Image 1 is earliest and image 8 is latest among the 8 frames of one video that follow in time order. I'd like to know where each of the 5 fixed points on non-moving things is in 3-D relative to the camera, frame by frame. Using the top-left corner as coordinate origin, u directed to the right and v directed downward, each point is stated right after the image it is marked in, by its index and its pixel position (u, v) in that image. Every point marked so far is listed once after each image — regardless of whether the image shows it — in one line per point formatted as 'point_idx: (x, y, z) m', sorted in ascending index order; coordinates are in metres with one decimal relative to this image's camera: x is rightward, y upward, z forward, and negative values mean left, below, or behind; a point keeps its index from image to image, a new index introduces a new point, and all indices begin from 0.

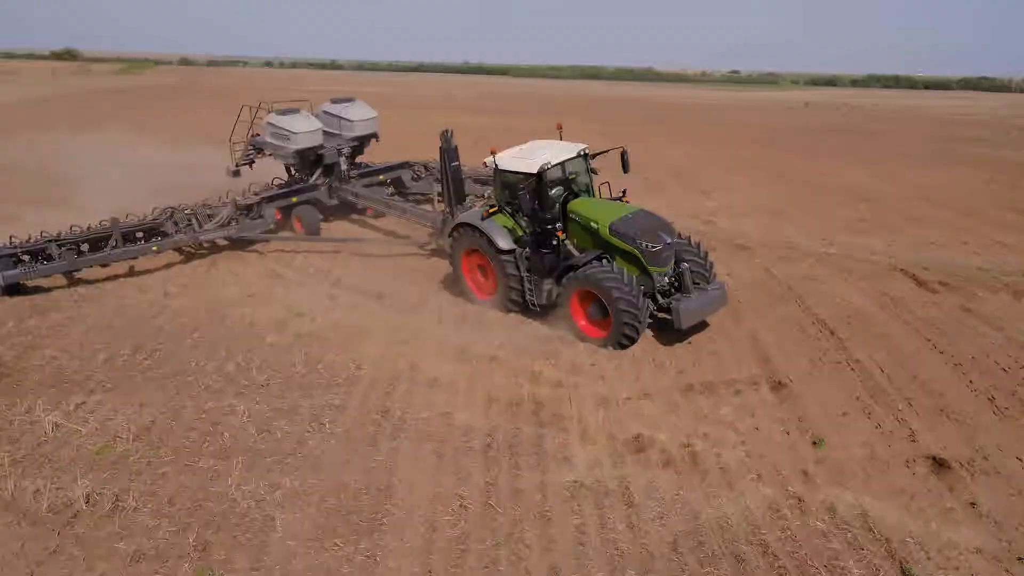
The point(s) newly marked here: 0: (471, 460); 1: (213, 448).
0: (-0.2, -1.0, +5.8) m
1: (-1.8, -1.0, +5.9) m
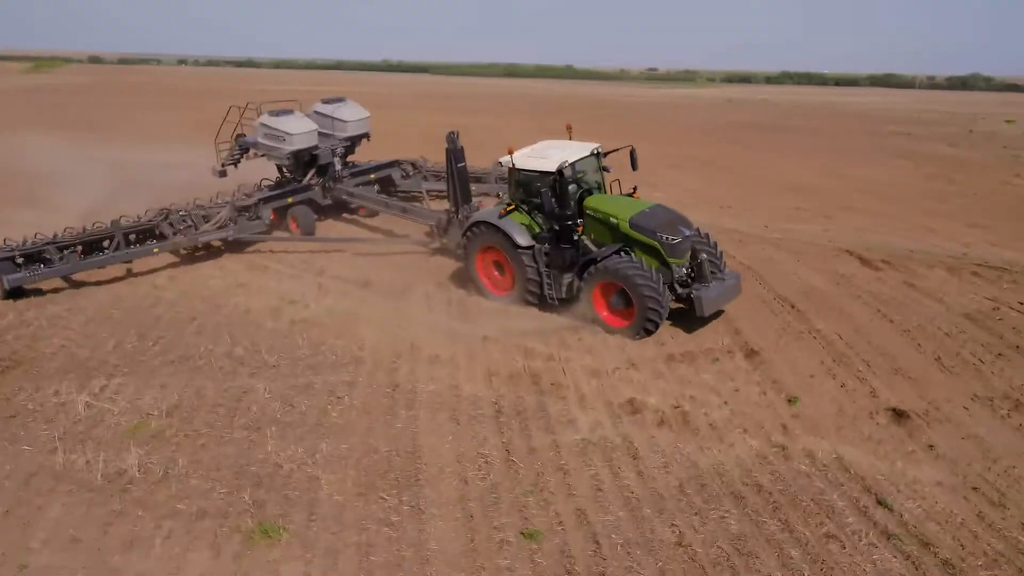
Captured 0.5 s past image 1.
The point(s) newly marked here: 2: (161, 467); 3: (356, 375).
0: (-0.2, -0.9, +6.3) m
1: (-1.7, -0.9, +6.3) m
2: (-2.0, -1.0, +5.7) m
3: (-1.2, -0.6, +7.3) m
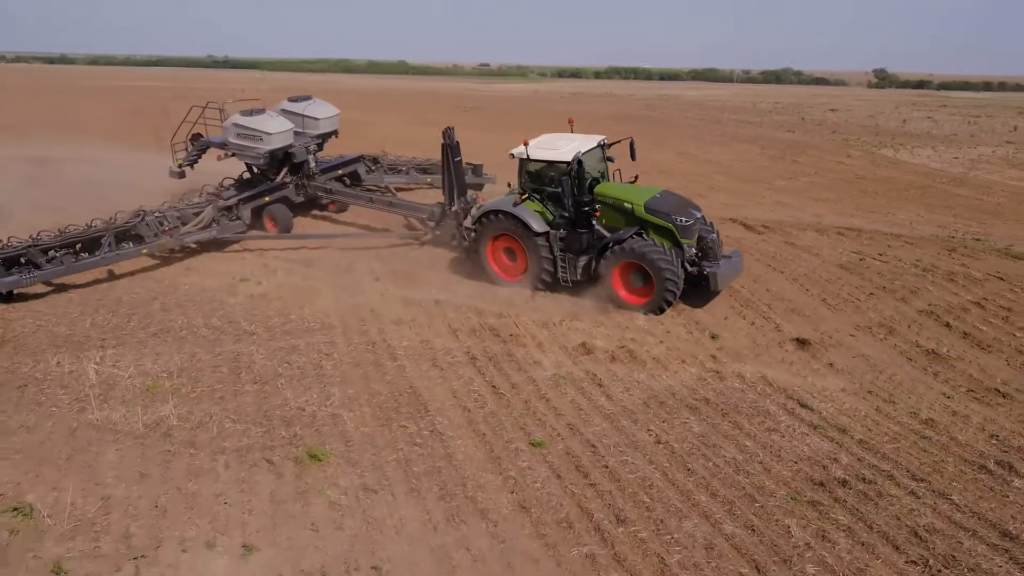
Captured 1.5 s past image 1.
0: (-0.3, -0.6, +7.3) m
1: (-1.9, -0.6, +7.1) m
2: (-2.1, -0.8, +6.4) m
3: (-1.5, -0.4, +8.1) m
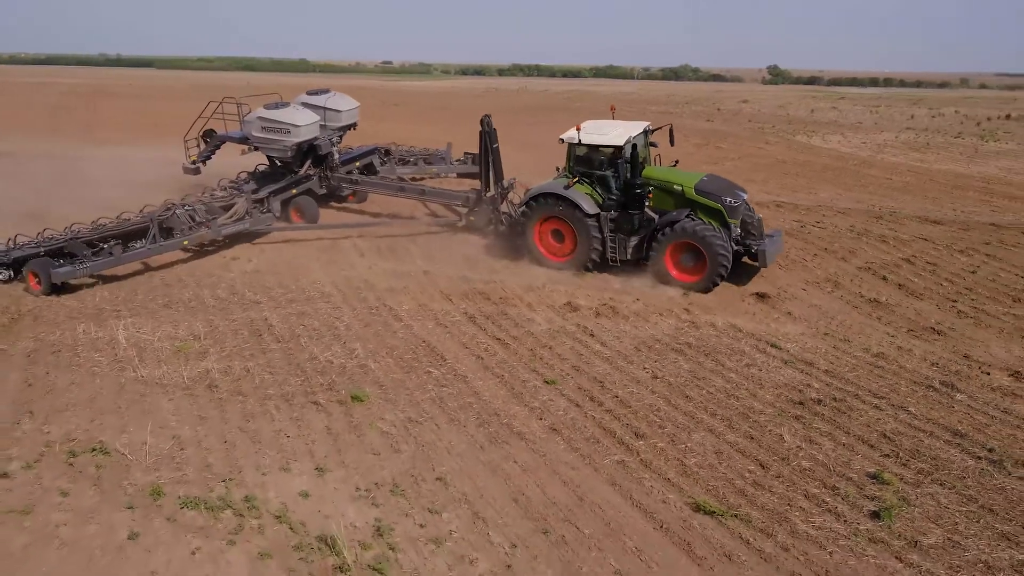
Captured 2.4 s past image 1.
0: (-0.4, -0.3, +8.0) m
1: (-1.9, -0.4, +7.6) m
2: (-2.0, -0.6, +7.0) m
3: (-1.6, -0.1, +8.7) m
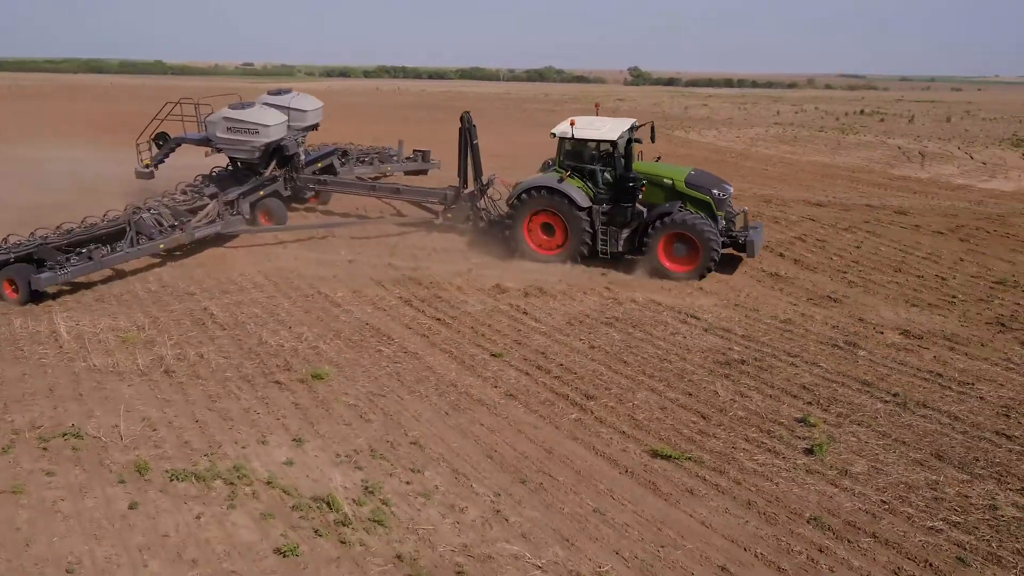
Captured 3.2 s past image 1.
0: (-0.9, -0.2, +8.4) m
1: (-2.4, -0.3, +7.8) m
2: (-2.4, -0.5, +7.1) m
3: (-2.2, 0.0, +8.9) m
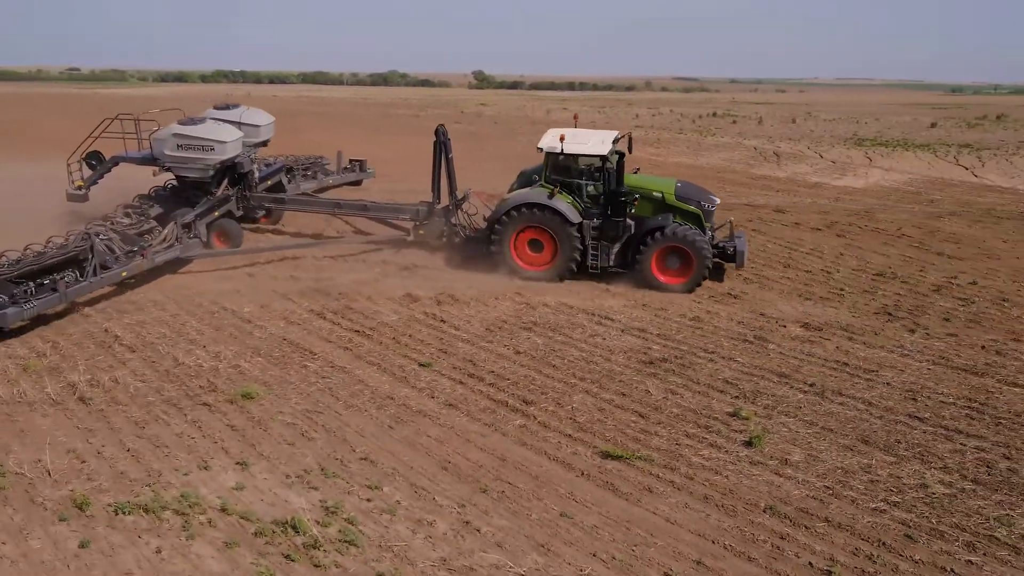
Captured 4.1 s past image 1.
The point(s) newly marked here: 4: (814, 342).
0: (-1.6, -0.3, +8.2) m
1: (-2.9, -0.5, +7.4) m
2: (-2.9, -0.6, +6.7) m
3: (-3.0, -0.2, +8.5) m
4: (+2.4, -0.4, +7.9) m
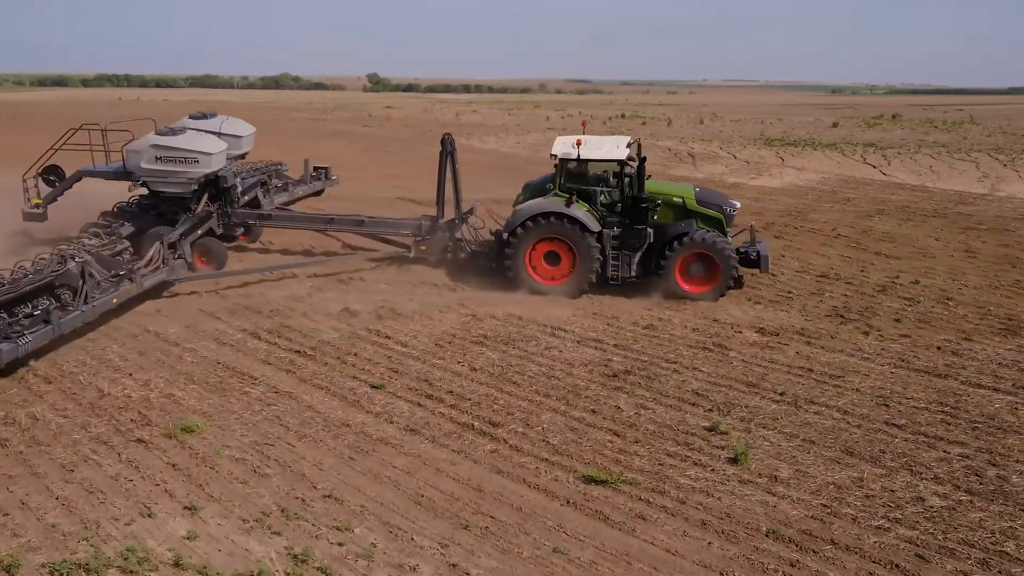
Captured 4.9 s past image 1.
0: (-2.0, -0.4, +7.6) m
1: (-3.2, -0.6, +6.7) m
2: (-3.1, -0.8, +6.0) m
3: (-3.4, -0.4, +7.8) m
4: (+2.0, -0.5, +7.7) m
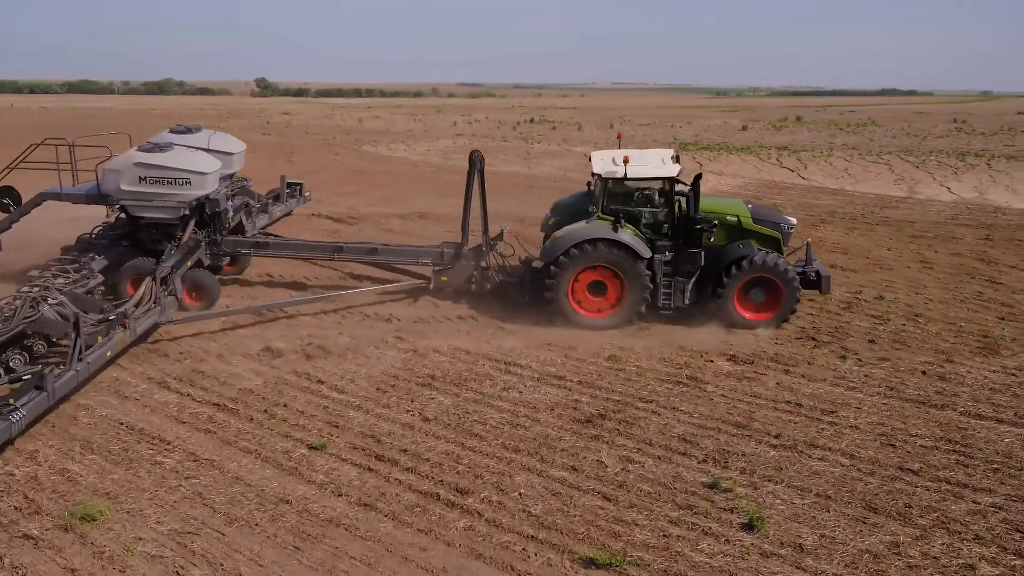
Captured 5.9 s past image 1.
0: (-2.3, -0.7, +6.5) m
1: (-3.4, -0.9, +5.5) m
2: (-3.2, -1.1, +4.8) m
3: (-3.7, -0.7, +6.5) m
4: (+1.7, -0.7, +7.0) m
